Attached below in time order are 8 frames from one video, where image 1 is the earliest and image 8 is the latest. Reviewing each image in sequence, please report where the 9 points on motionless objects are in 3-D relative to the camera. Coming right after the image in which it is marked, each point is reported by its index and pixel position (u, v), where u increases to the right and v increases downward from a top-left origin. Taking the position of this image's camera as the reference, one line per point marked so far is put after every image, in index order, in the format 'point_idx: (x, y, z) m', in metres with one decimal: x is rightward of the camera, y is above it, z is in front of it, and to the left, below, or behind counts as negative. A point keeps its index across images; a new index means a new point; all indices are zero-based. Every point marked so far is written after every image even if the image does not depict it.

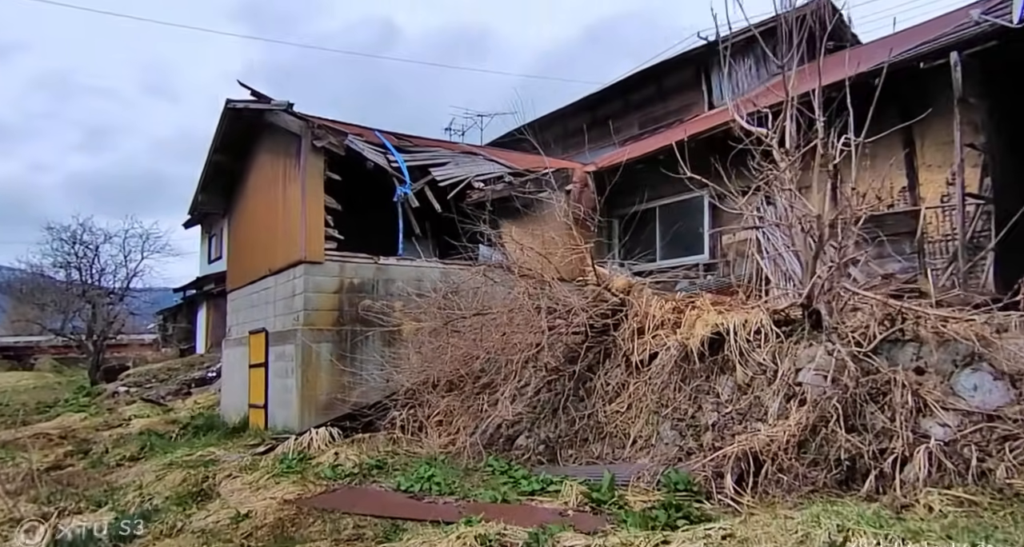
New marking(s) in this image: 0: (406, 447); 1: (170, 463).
0: (-1.0, -1.7, +6.4) m
1: (-3.4, -1.9, +6.5) m
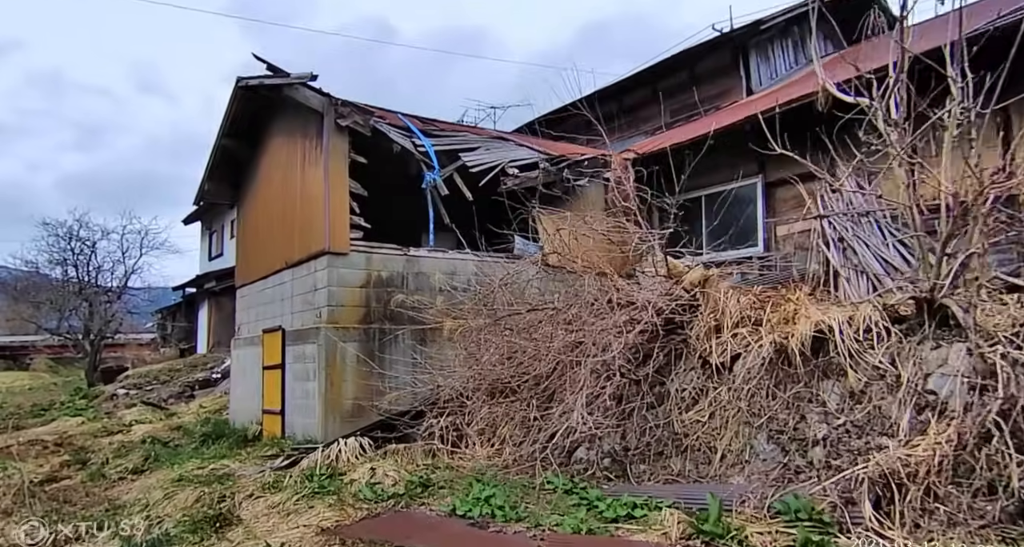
0: (-0.6, -1.7, +5.7) m
1: (-3.0, -1.8, +5.8) m
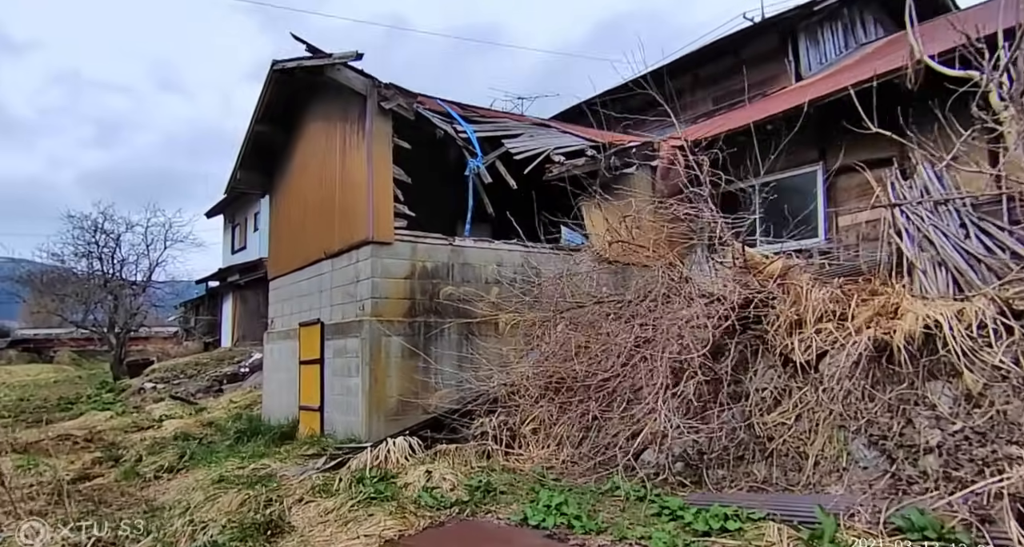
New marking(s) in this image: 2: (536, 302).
0: (-0.1, -1.6, +5.3) m
1: (-2.5, -1.8, +5.5) m
2: (+0.4, -0.3, +6.5) m
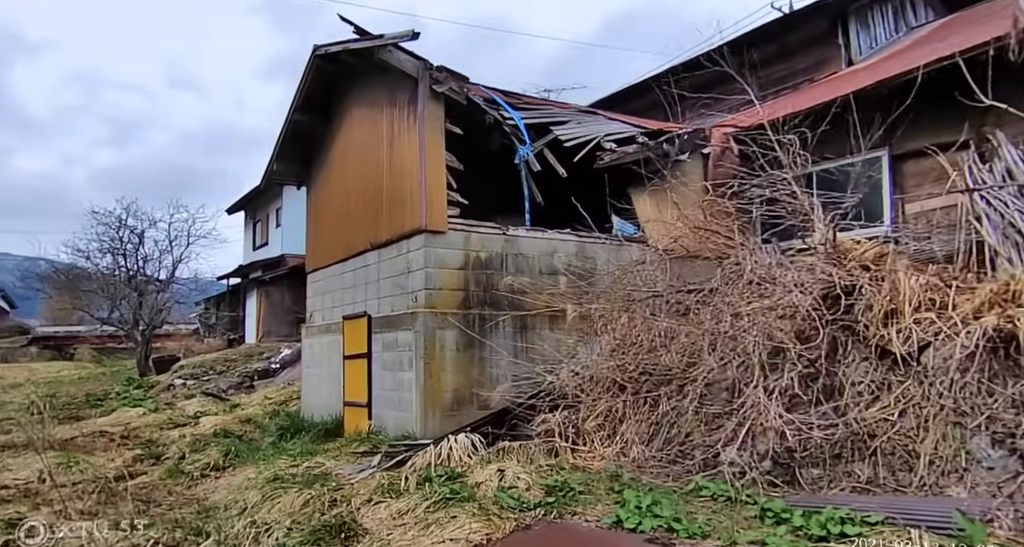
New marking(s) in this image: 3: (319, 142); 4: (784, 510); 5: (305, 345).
0: (+0.5, -1.5, +5.0) m
1: (-1.9, -1.7, +5.2) m
2: (+0.9, -0.2, +6.2) m
3: (-2.5, +1.7, +8.5) m
4: (+1.6, -1.4, +3.7) m
5: (-2.7, -0.9, +8.5) m
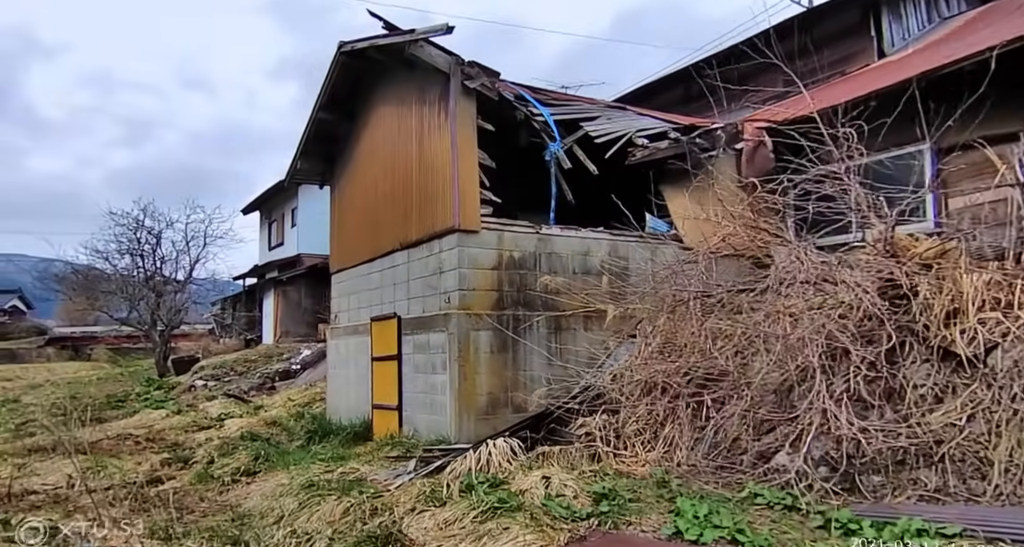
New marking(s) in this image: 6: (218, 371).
0: (+0.8, -1.5, +4.9) m
1: (-1.6, -1.7, +5.1) m
2: (+1.3, -0.2, +6.0) m
3: (-2.2, +1.7, +8.3) m
4: (+1.9, -1.4, +3.5) m
5: (-2.4, -0.9, +8.4) m
6: (-6.2, -2.1, +13.5) m
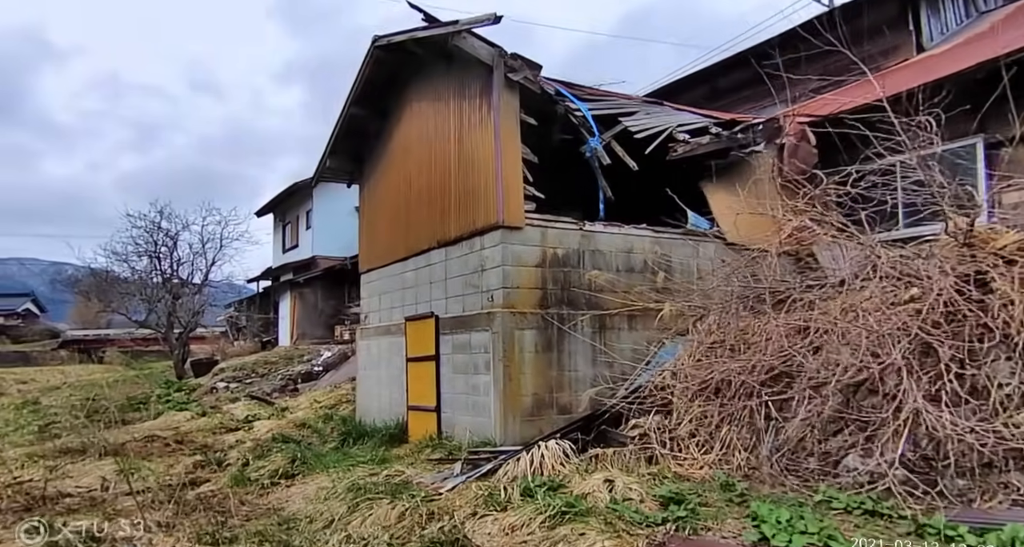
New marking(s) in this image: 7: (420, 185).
0: (+1.2, -1.4, +4.7) m
1: (-1.2, -1.6, +5.0) m
2: (+1.7, -0.2, +5.8) m
3: (-1.8, +1.8, +8.2) m
4: (+2.2, -1.3, +3.3) m
5: (-1.9, -0.9, +8.2) m
6: (-5.7, -2.1, +13.3) m
7: (-1.0, +1.0, +7.0) m
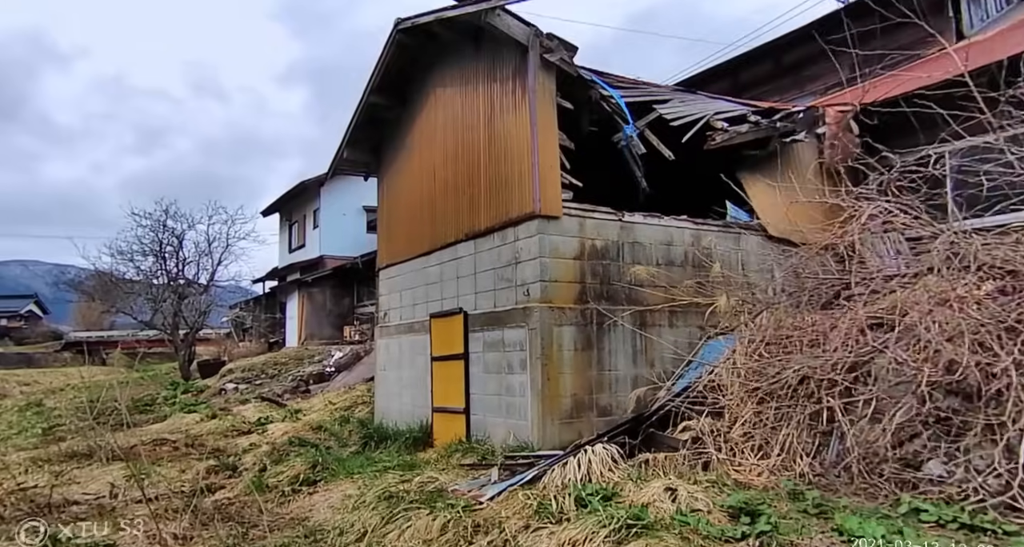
0: (+1.5, -1.4, +4.3) m
1: (-0.9, -1.6, +4.6) m
2: (+2.0, -0.1, +5.5) m
3: (-1.5, +1.8, +7.9) m
4: (+2.5, -1.2, +2.9) m
5: (-1.6, -0.9, +7.9) m
6: (-5.4, -2.0, +13.0) m
7: (-0.7, +1.0, +6.7) m
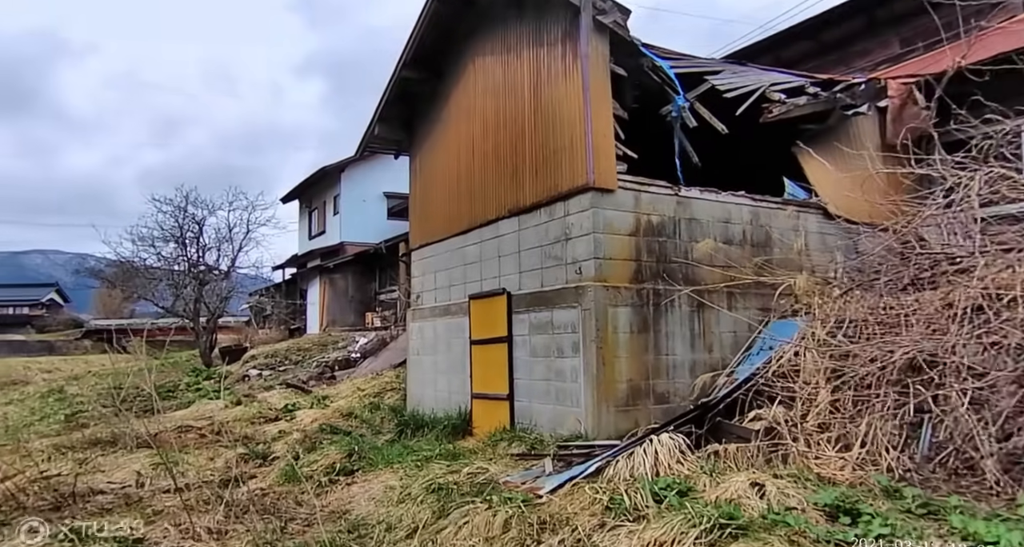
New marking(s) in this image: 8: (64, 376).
0: (+1.9, -1.2, +4.0) m
1: (-0.5, -1.4, +4.3) m
2: (+2.4, 0.0, +5.1) m
3: (-1.0, +2.0, +7.5) m
4: (+2.9, -1.1, +2.5) m
5: (-1.2, -0.7, +7.5) m
6: (-4.8, -1.7, +12.8) m
7: (-0.3, +1.2, +6.3) m
8: (-11.7, -2.7, +16.7) m
